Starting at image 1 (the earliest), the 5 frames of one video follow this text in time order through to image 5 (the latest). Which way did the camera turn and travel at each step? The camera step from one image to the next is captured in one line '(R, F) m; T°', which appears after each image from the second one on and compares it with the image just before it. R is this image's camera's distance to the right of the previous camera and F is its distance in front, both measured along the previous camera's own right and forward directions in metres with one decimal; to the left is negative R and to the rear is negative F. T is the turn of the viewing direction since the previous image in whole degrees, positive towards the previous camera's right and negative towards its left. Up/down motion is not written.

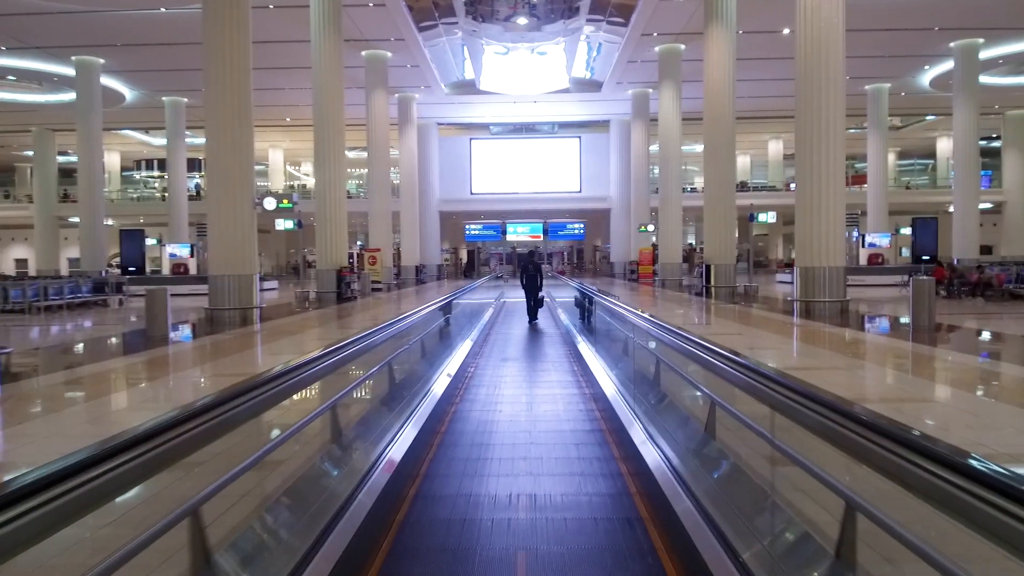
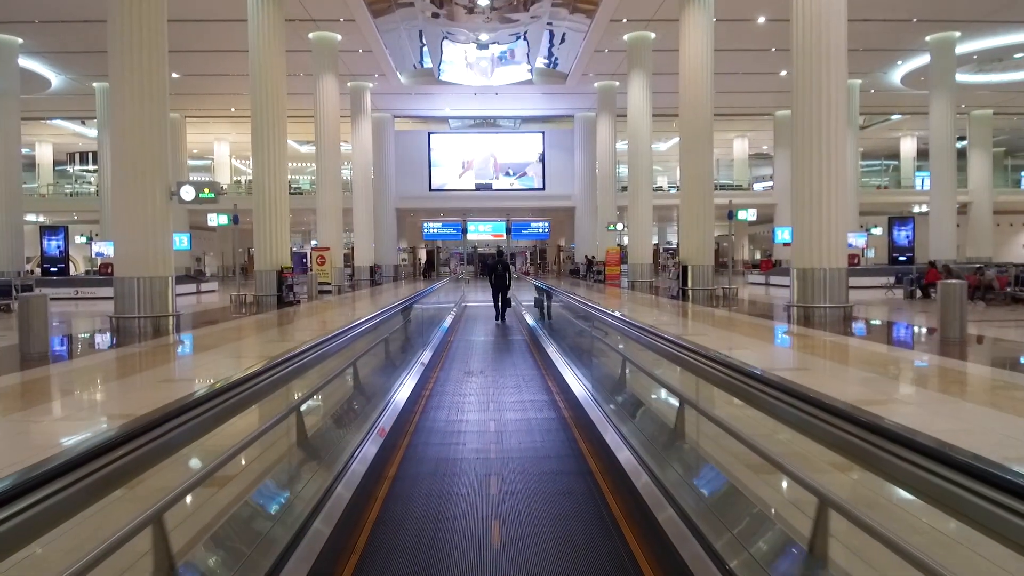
(0.0, +1.1) m; +3°
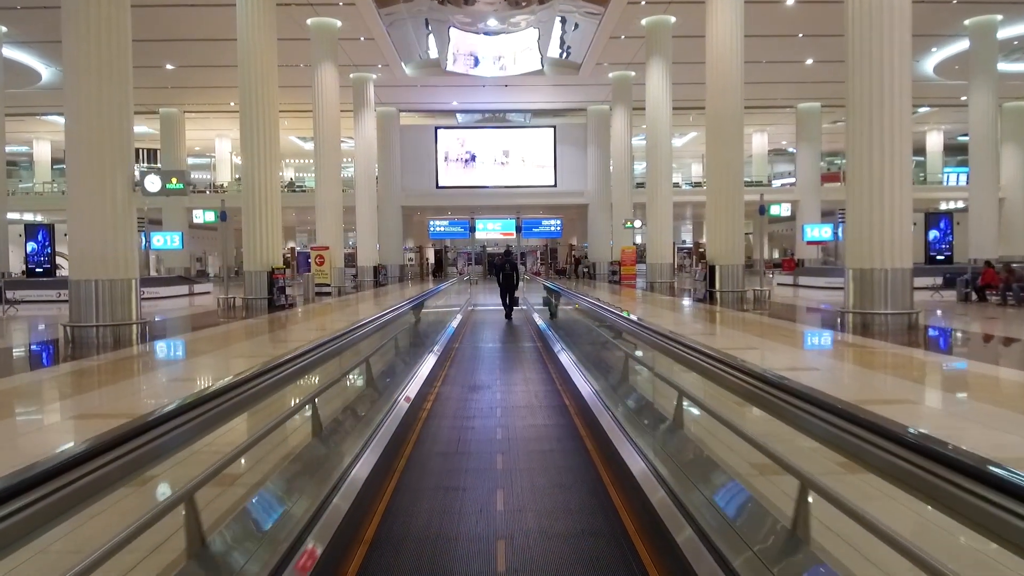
(0.0, +0.9) m; -1°
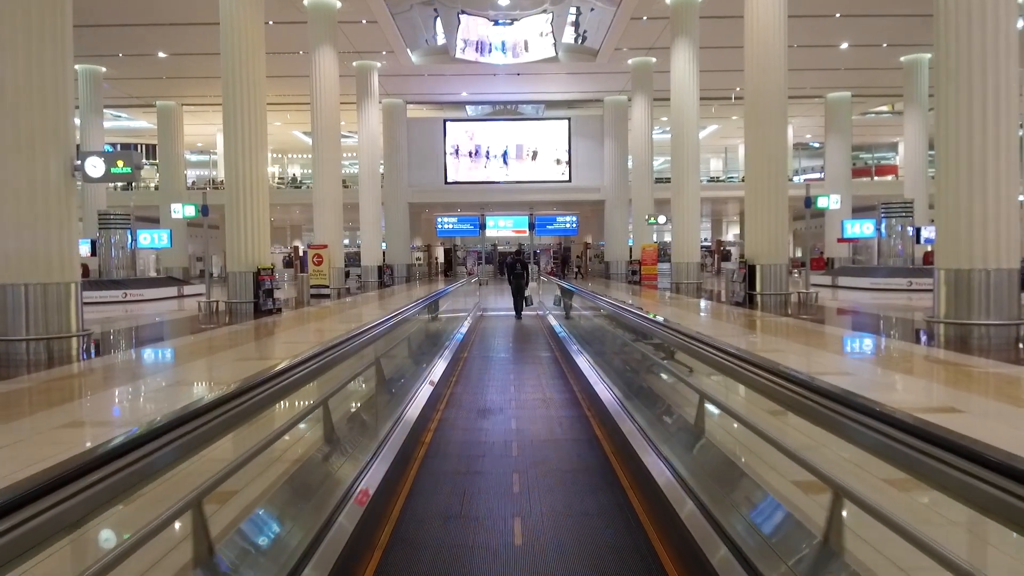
(0.0, +1.1) m; -1°
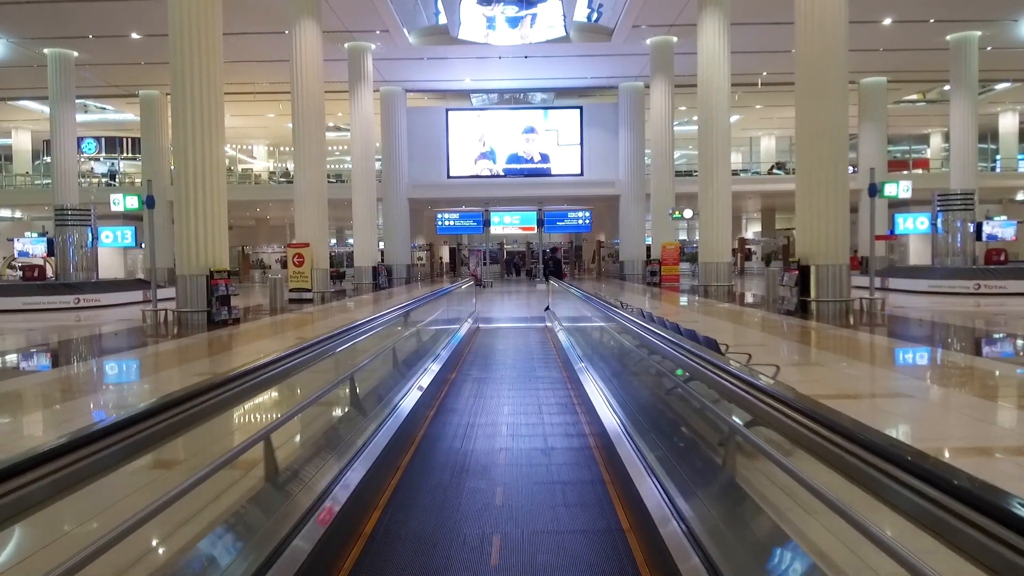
(+0.1, +1.5) m; -1°
